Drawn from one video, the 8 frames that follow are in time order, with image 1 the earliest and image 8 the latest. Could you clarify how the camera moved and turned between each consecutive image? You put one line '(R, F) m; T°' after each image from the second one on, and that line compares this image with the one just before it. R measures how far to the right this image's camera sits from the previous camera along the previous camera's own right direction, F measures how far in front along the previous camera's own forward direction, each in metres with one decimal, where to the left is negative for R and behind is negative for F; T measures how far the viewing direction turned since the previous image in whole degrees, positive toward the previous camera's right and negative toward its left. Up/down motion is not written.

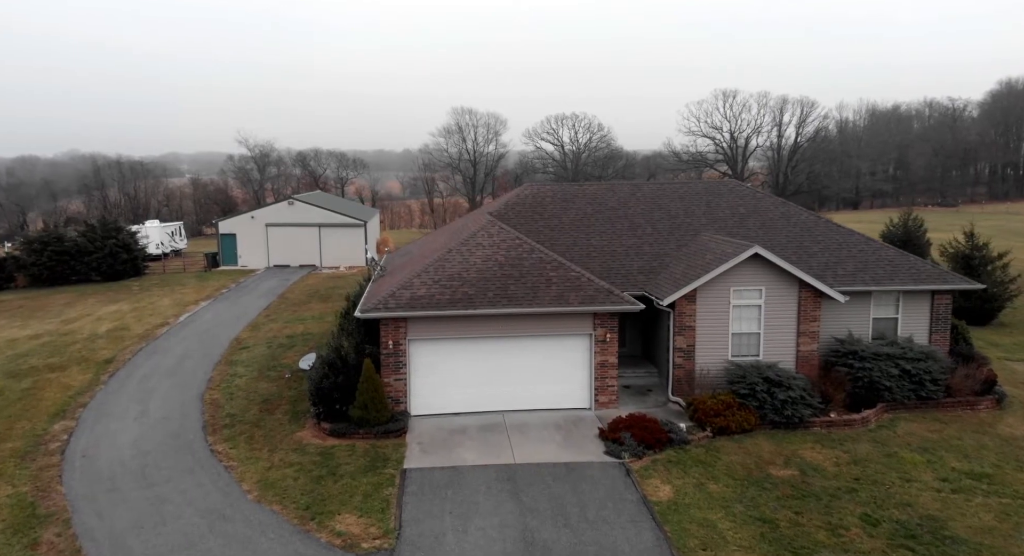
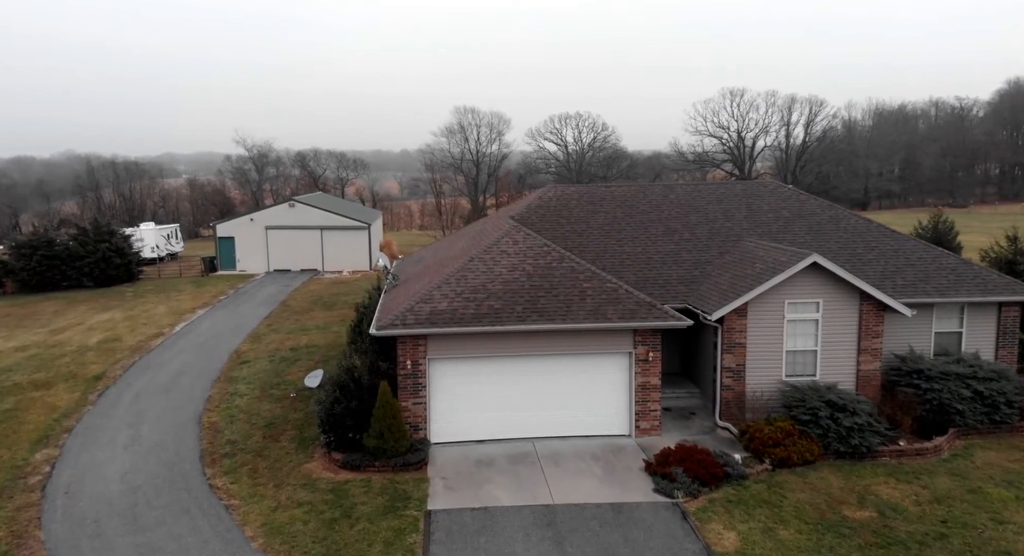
(-0.7, +1.6) m; 0°
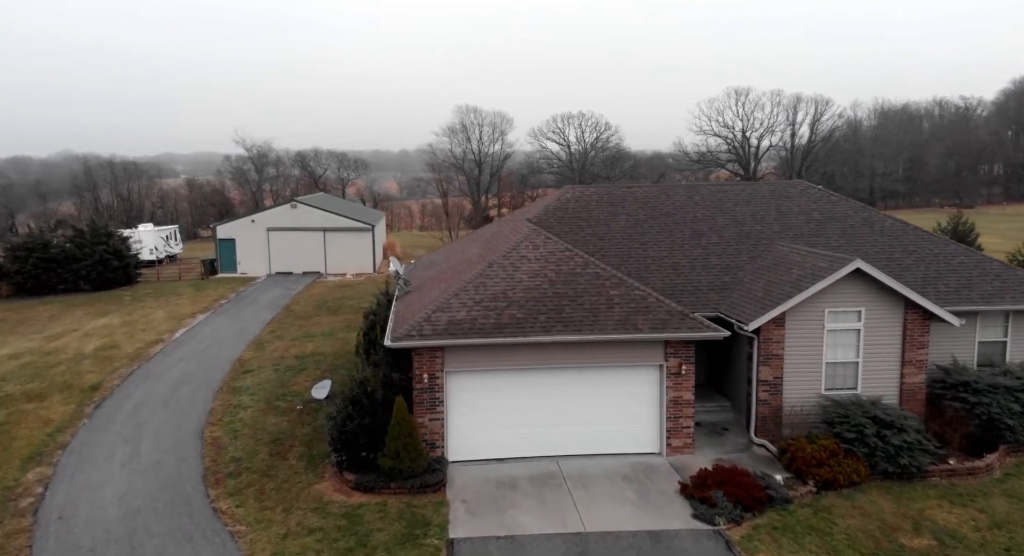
(-0.5, +0.9) m; 0°
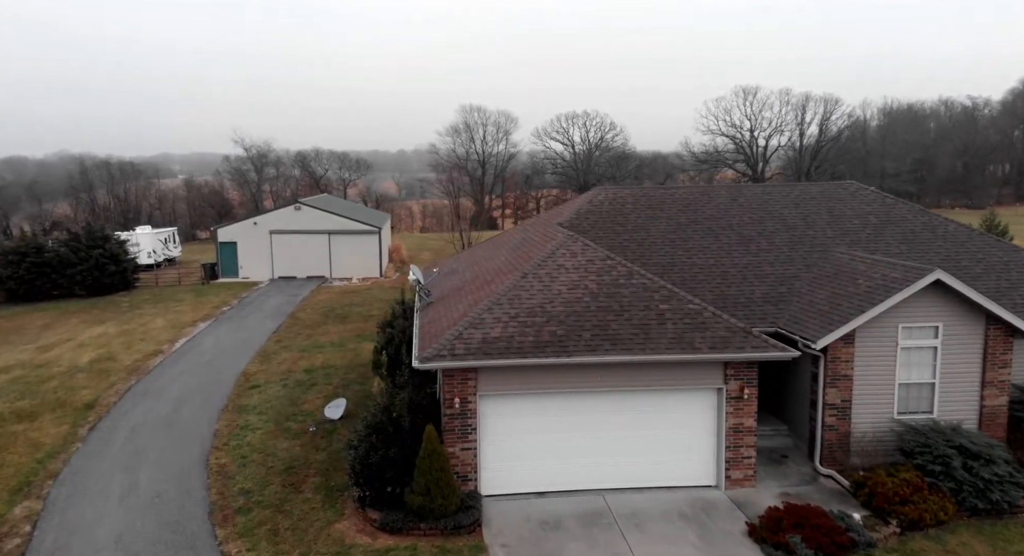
(-0.7, +1.3) m; 0°
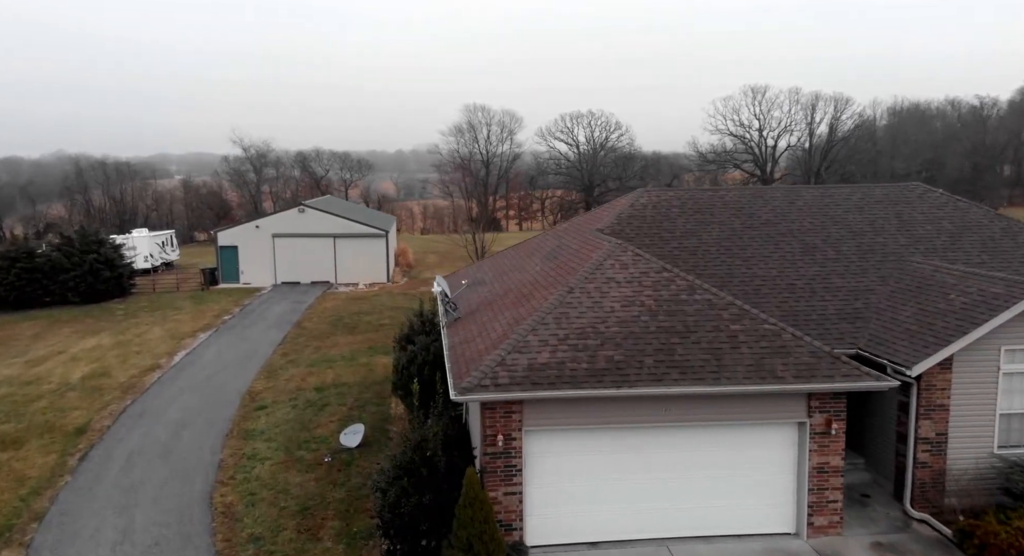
(-0.8, +1.5) m; 0°
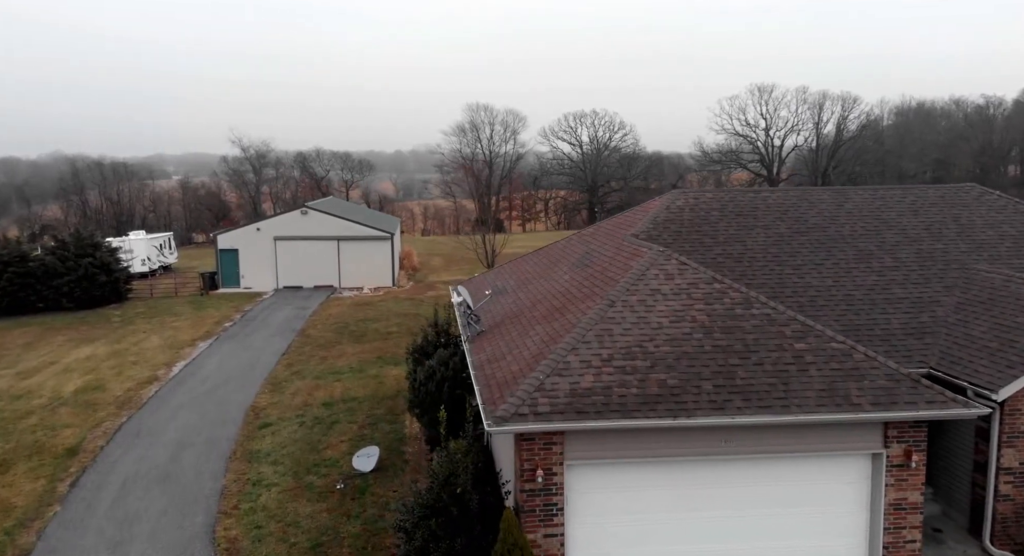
(-0.5, +1.1) m; 0°
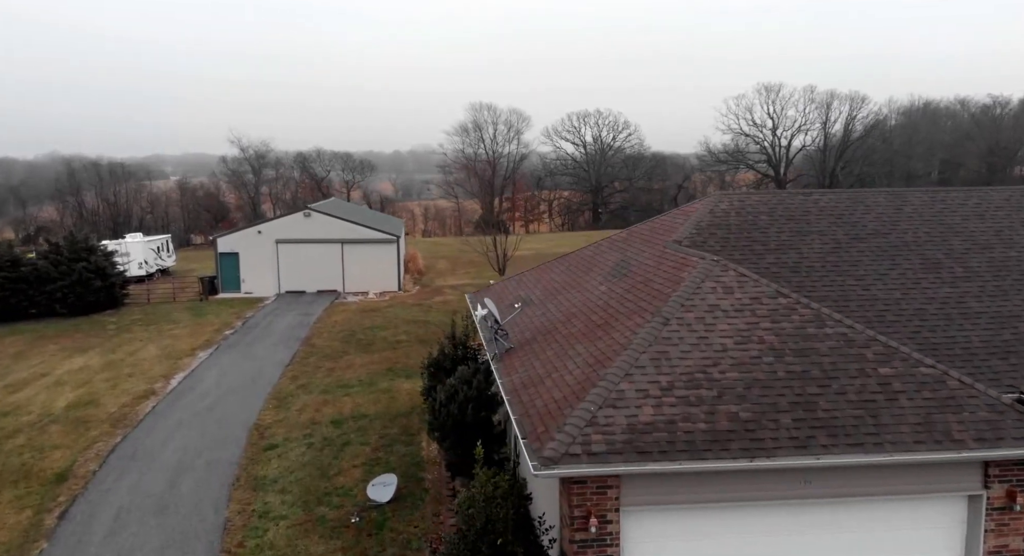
(-0.5, +1.2) m; 0°
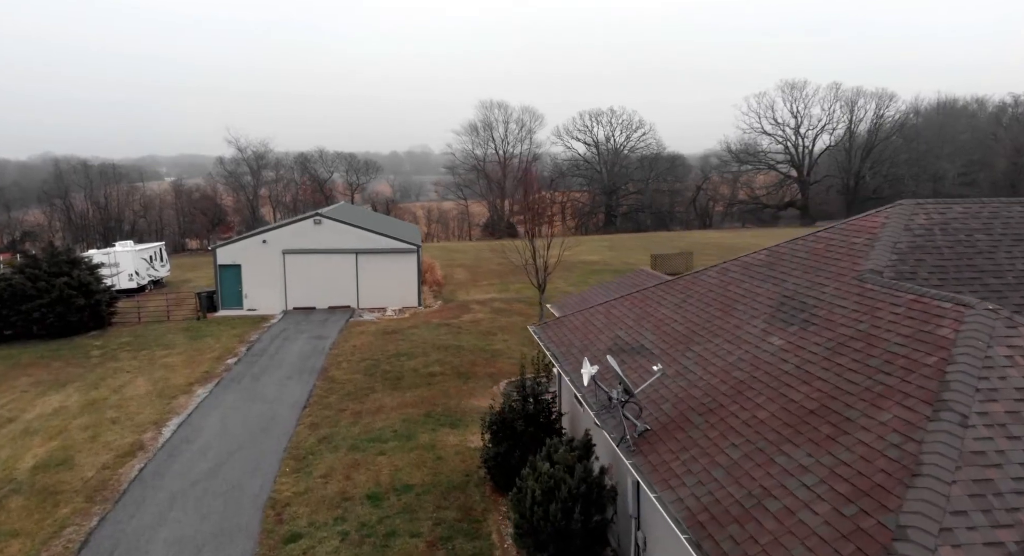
(-1.6, +3.5) m; 0°
